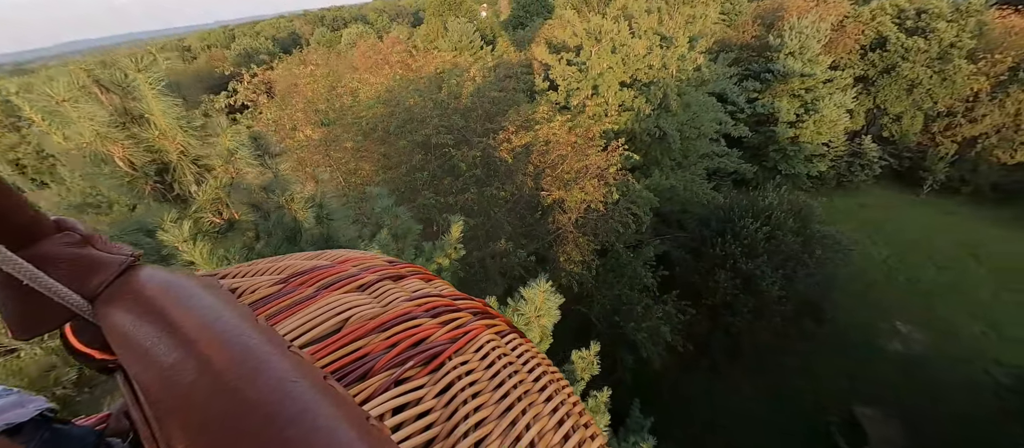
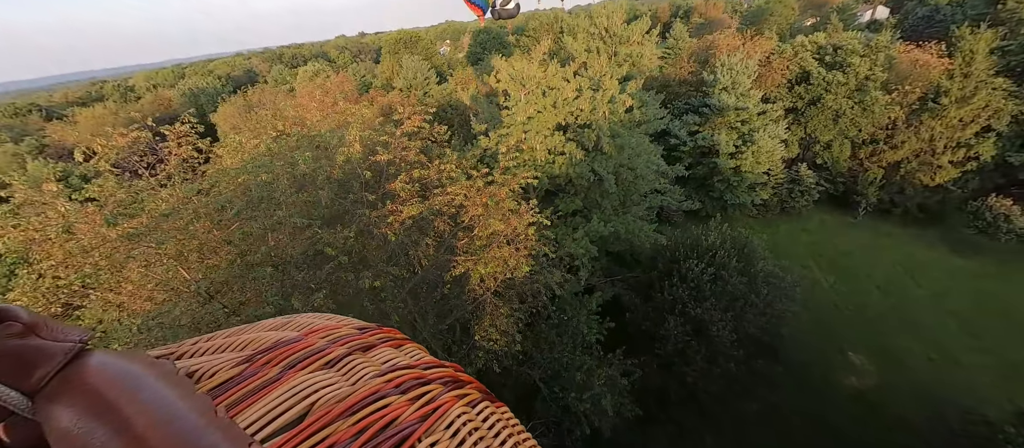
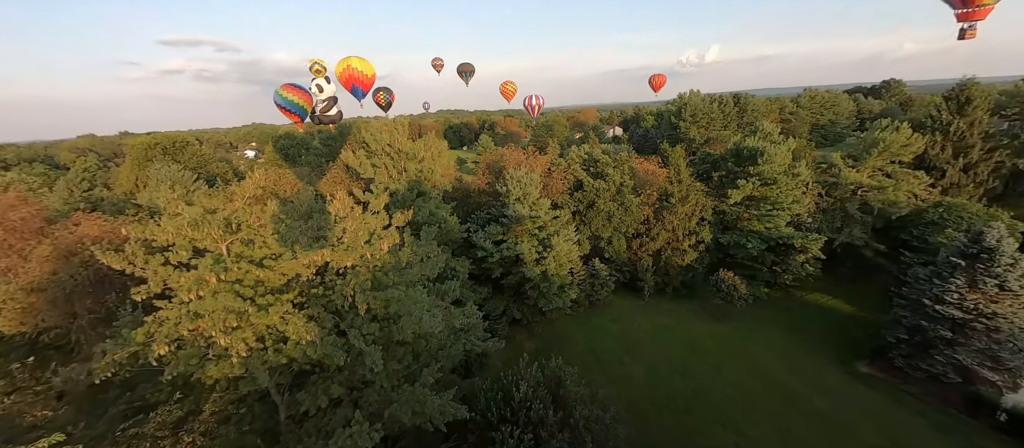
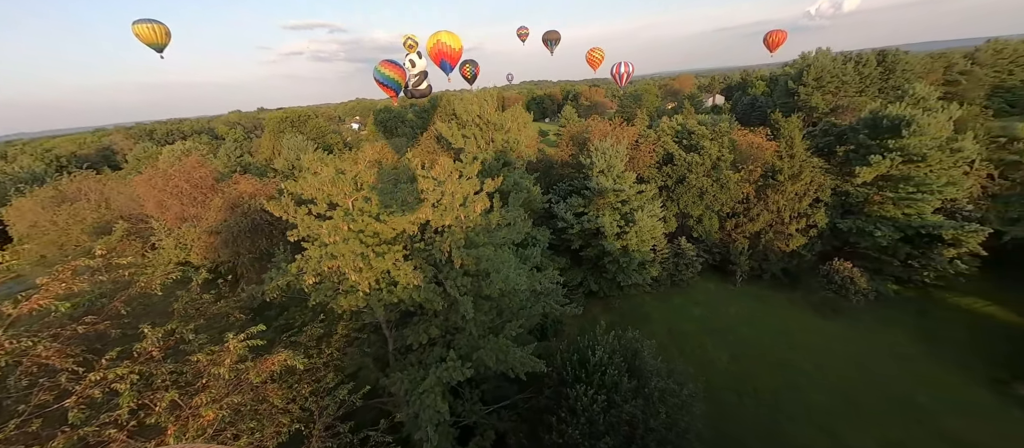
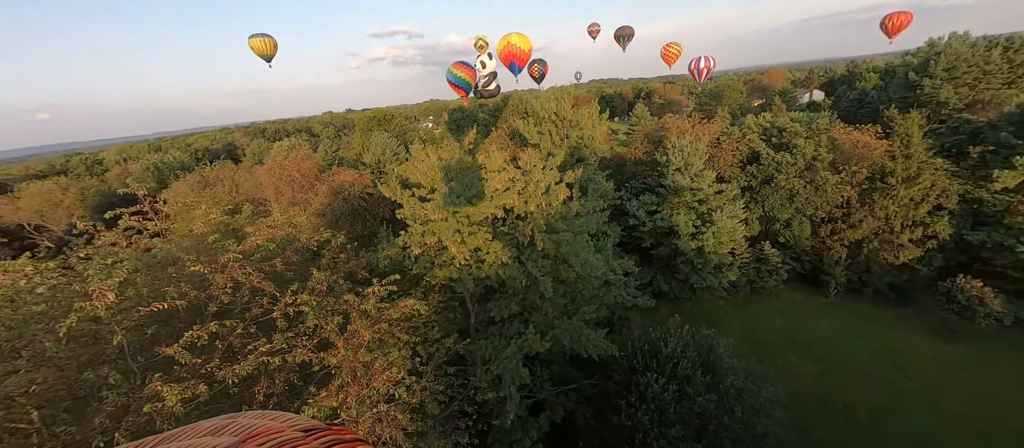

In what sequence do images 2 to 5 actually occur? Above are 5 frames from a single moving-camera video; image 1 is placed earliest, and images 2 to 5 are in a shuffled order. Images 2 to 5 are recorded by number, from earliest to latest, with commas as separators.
2, 5, 4, 3
